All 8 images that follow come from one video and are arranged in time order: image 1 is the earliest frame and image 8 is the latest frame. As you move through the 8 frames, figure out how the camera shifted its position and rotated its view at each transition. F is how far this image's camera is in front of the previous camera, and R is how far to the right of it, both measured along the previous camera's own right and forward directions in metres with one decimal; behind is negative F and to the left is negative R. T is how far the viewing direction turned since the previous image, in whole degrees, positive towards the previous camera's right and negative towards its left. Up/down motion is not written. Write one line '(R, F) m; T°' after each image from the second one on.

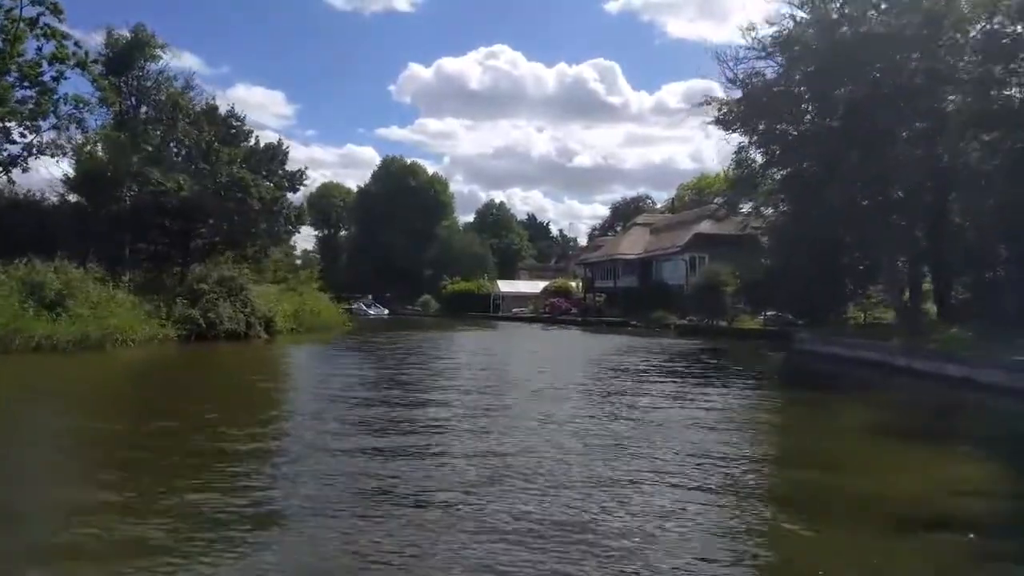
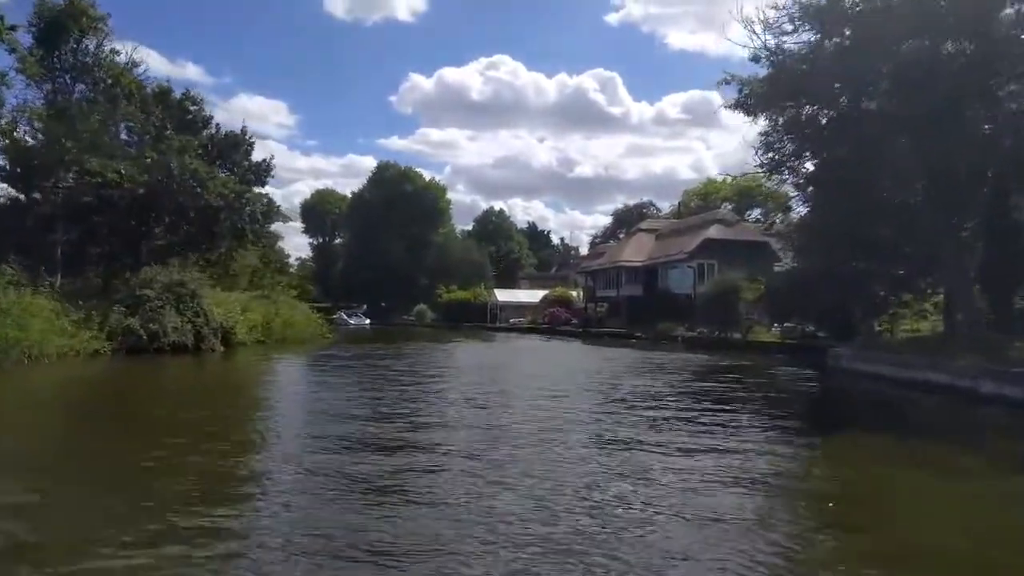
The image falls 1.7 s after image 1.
(+0.2, +3.5) m; 0°
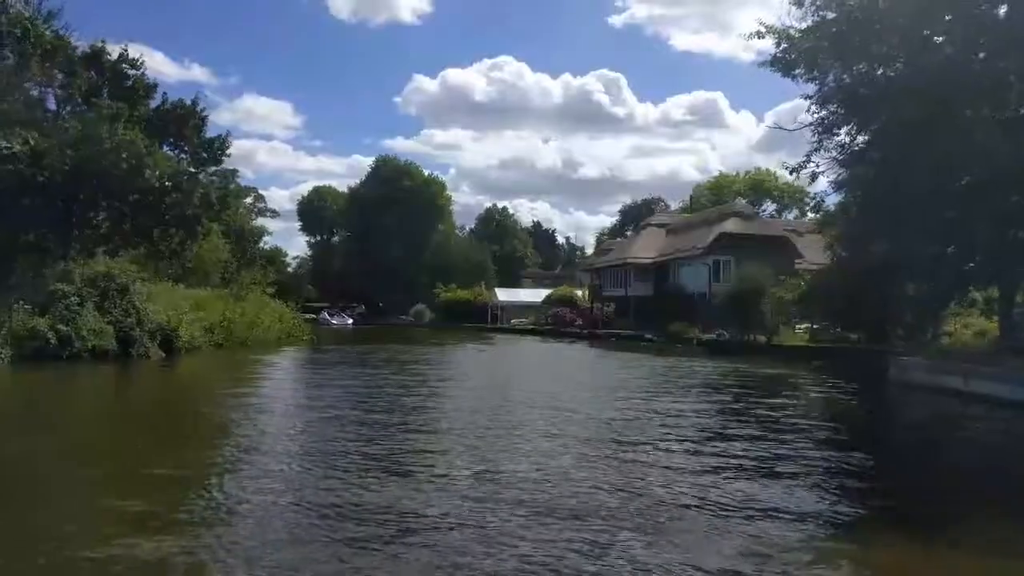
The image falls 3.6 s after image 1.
(+0.2, +4.0) m; 0°
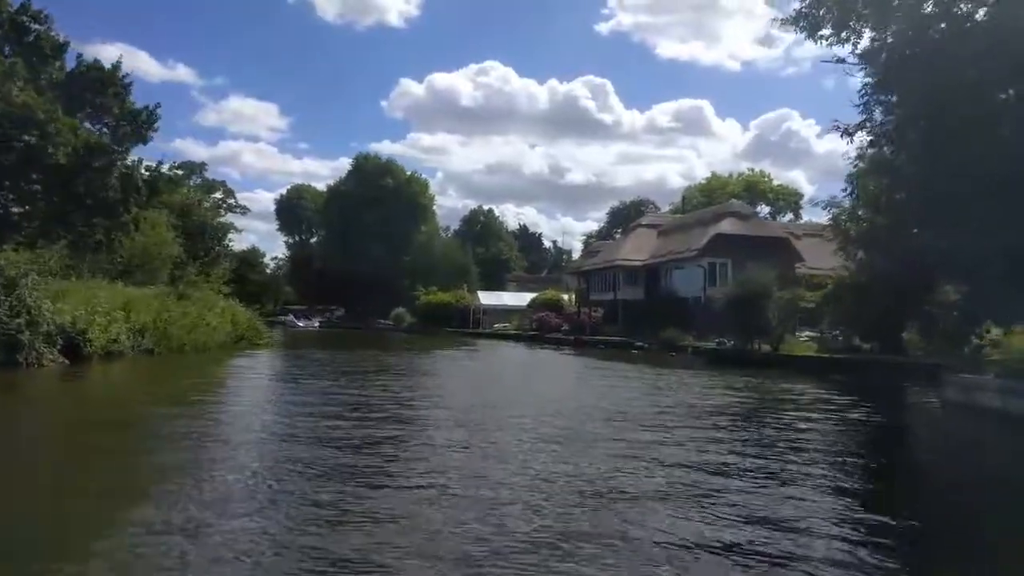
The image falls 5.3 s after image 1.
(+0.2, +3.4) m; +1°
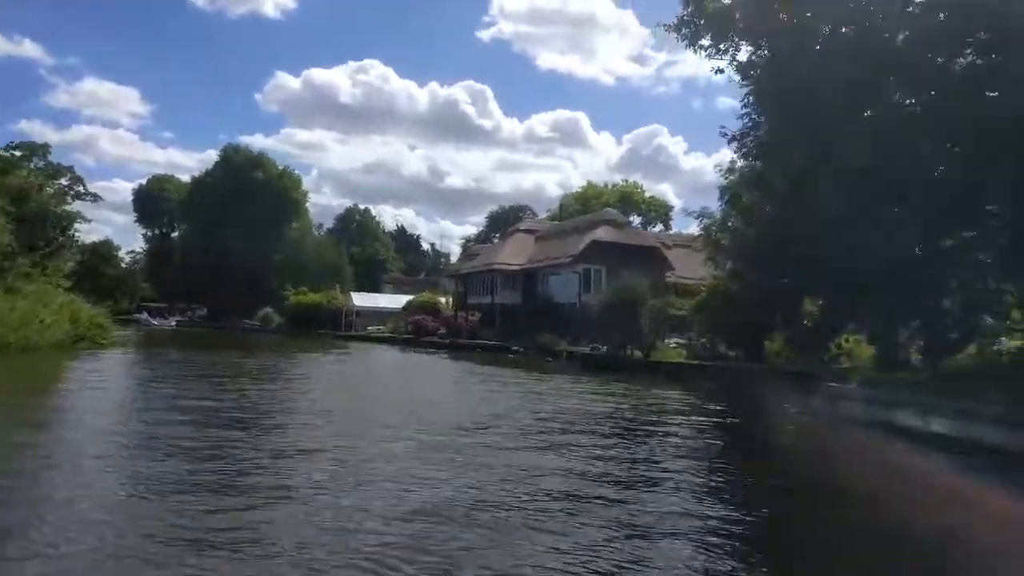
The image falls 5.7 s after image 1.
(-0.1, +1.4) m; +7°
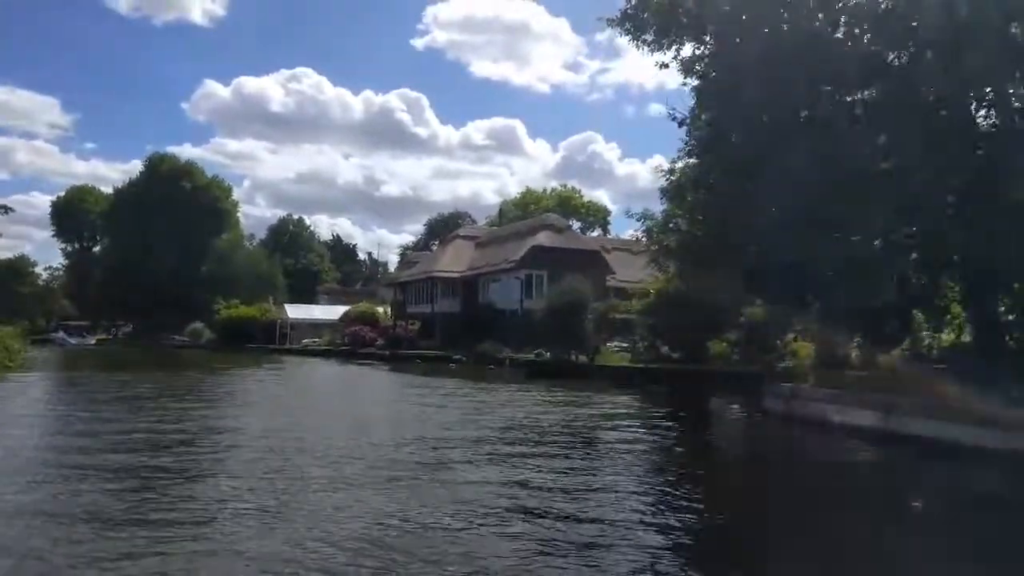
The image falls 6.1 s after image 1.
(0.0, +1.3) m; +4°
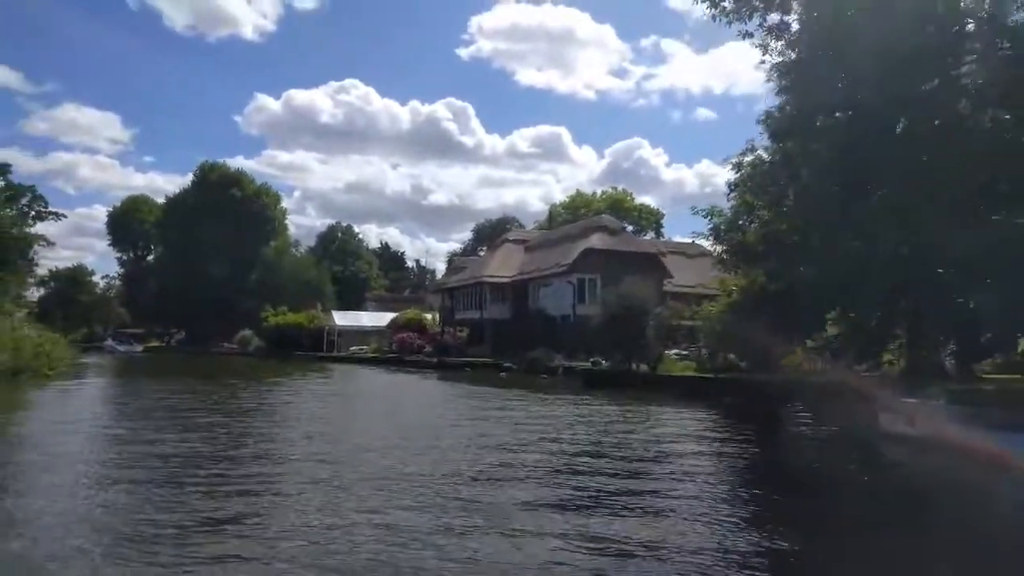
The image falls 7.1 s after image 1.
(-0.3, +1.5) m; -3°
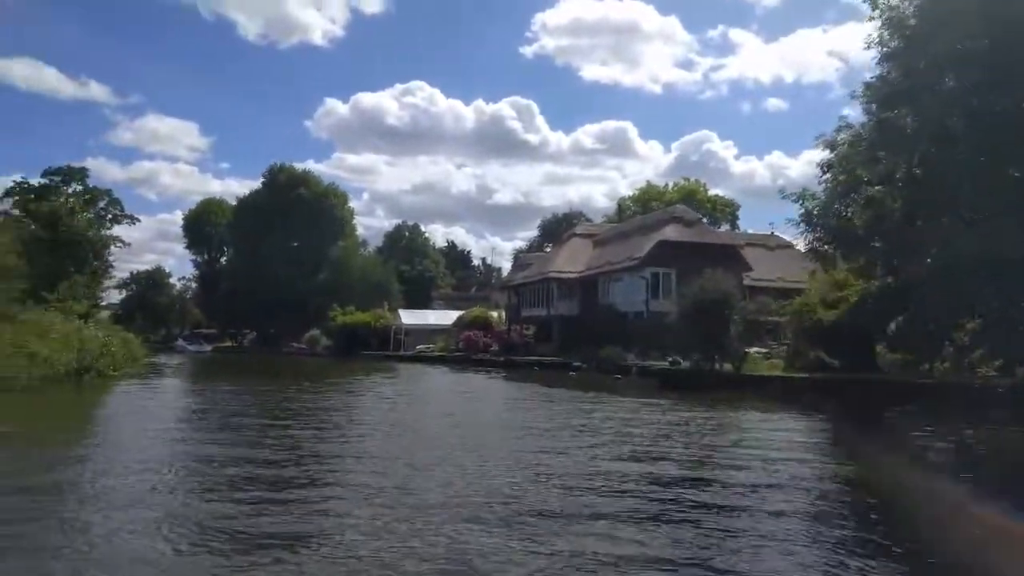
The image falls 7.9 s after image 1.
(-0.1, +1.8) m; -4°
